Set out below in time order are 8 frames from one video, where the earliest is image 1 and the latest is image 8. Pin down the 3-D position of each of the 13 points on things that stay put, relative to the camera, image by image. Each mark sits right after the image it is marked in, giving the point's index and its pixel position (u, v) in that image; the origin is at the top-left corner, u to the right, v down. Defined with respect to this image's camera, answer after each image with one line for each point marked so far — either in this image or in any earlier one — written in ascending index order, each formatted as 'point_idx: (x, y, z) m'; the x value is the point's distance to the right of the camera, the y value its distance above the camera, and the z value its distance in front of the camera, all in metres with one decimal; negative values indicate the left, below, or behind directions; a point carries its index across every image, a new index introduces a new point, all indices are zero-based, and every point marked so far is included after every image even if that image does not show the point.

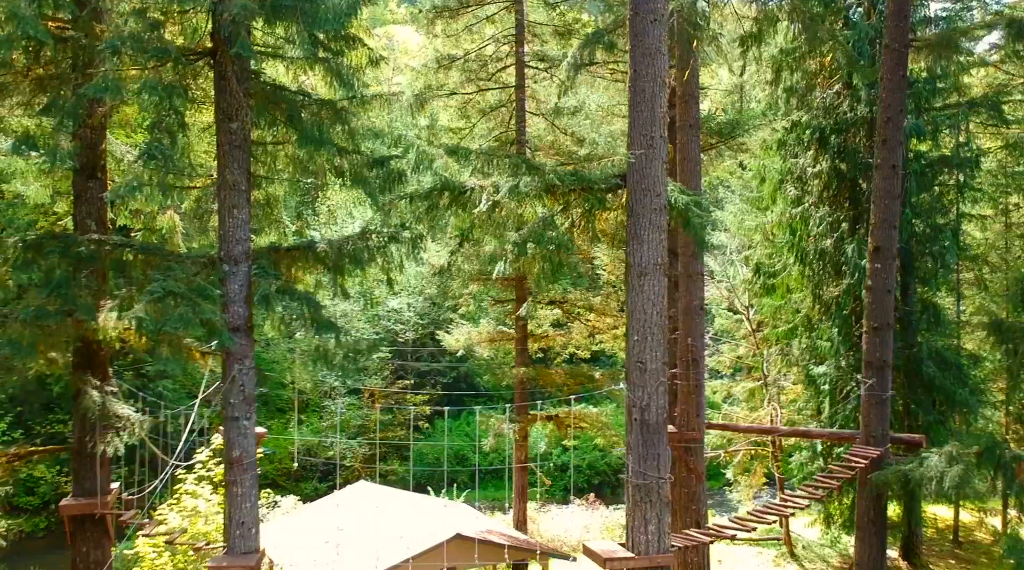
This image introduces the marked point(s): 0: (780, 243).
0: (+4.7, +0.7, +16.2) m
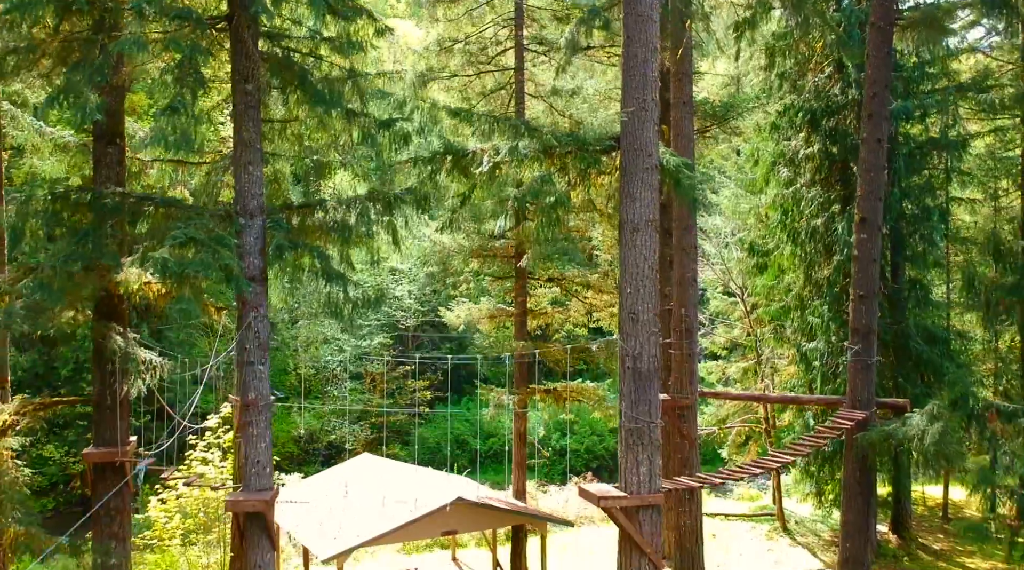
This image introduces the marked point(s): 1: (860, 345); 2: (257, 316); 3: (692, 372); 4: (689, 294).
0: (+4.6, +1.1, +16.6) m
1: (+4.1, -0.7, +10.9) m
2: (-2.0, -0.2, +7.5) m
3: (+2.3, -1.1, +11.9) m
4: (+2.3, -0.1, +12.0) m
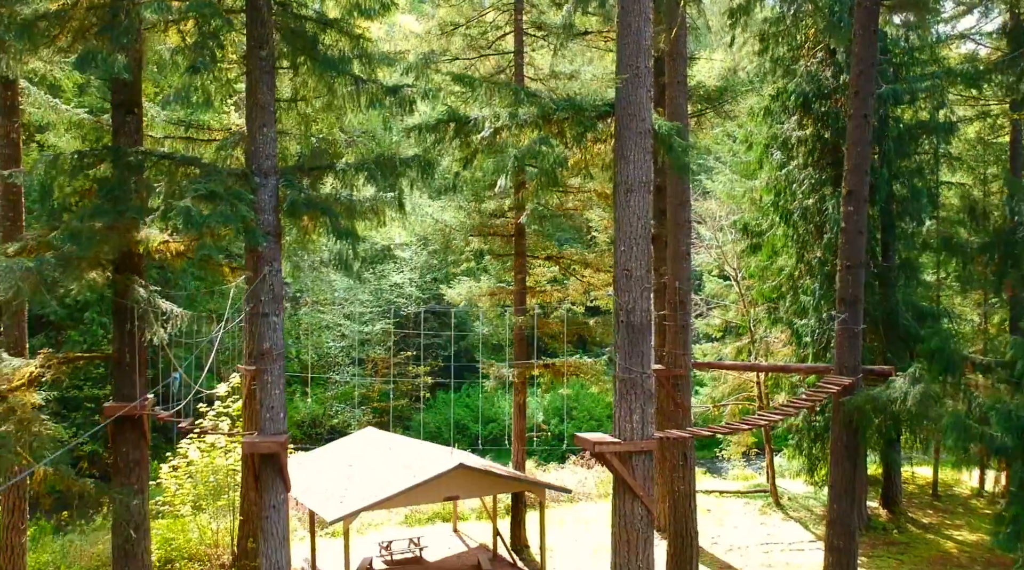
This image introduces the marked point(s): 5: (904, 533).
0: (+4.6, +1.5, +17.0) m
1: (+4.1, -0.3, +11.3) m
2: (-2.0, +0.2, +7.9) m
3: (+2.3, -0.8, +12.3) m
4: (+2.3, +0.2, +12.4) m
5: (+6.8, -4.3, +16.2) m
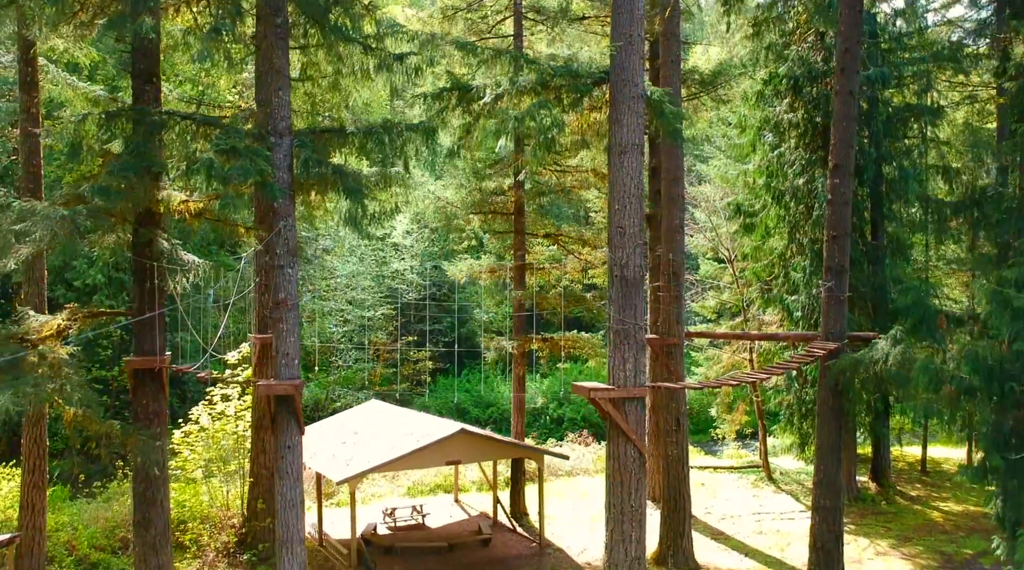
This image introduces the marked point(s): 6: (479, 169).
0: (+4.6, +1.8, +17.5) m
1: (+4.1, +0.1, +11.8) m
2: (-2.0, +0.5, +8.3) m
3: (+2.3, -0.4, +12.8) m
4: (+2.3, +0.6, +12.9) m
5: (+6.8, -3.9, +16.6) m
6: (-0.5, +1.8, +14.6) m
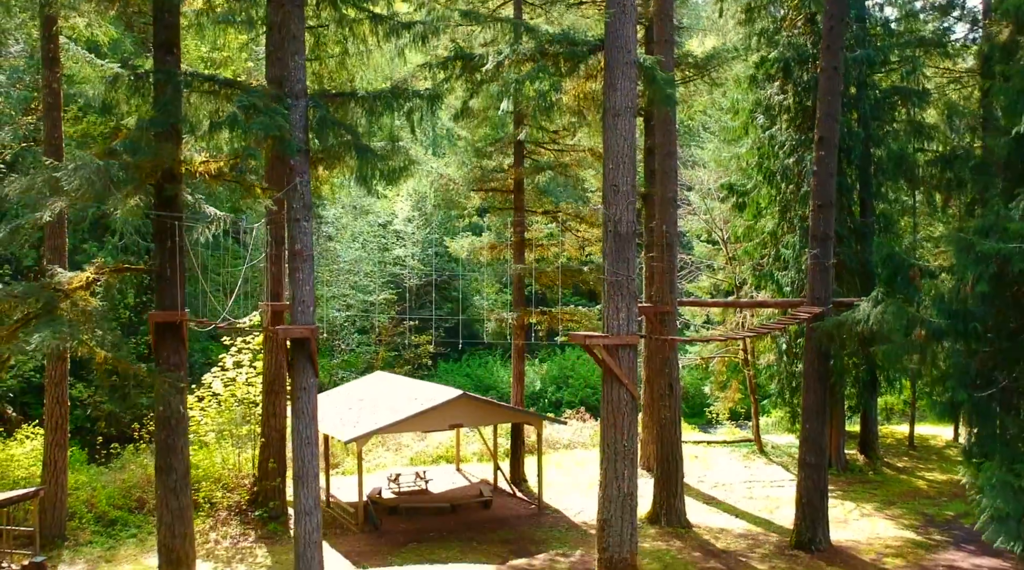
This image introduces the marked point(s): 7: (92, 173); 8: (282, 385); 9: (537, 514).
0: (+4.6, +2.3, +18.1) m
1: (+4.1, +0.5, +12.3) m
2: (-2.0, +1.0, +8.9) m
3: (+2.3, +0.1, +13.3) m
4: (+2.3, +1.1, +13.4) m
5: (+6.8, -3.5, +17.2) m
6: (-0.5, +2.2, +15.2) m
7: (-3.7, +1.0, +8.3) m
8: (-3.2, -1.4, +12.9) m
9: (+0.4, -3.4, +13.9) m
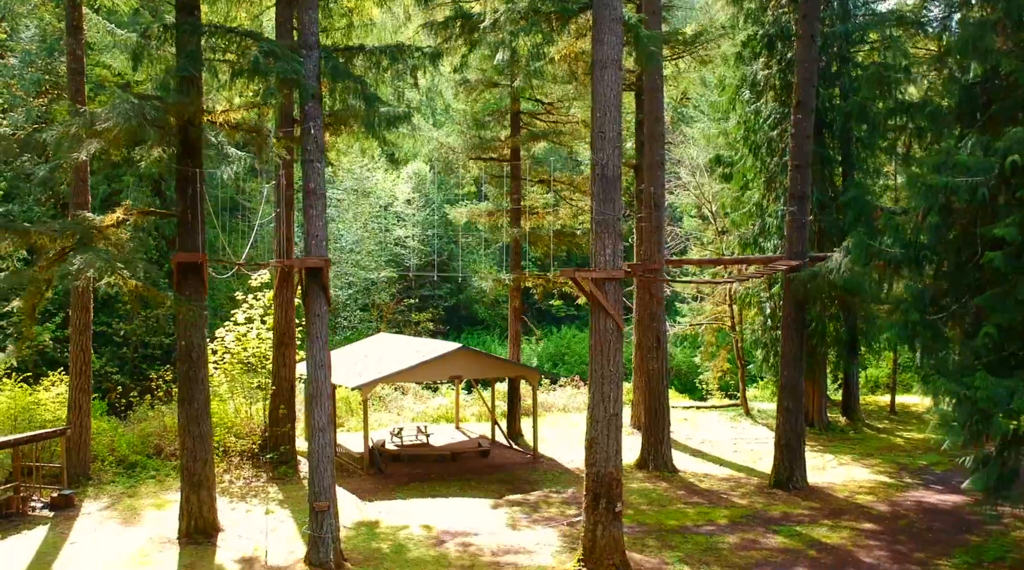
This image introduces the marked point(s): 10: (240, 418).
0: (+4.6, +2.9, +18.9) m
1: (+4.0, +1.1, +13.1) m
2: (-2.0, +1.6, +9.7) m
3: (+2.2, +0.7, +14.1) m
4: (+2.2, +1.7, +14.2) m
5: (+6.7, -2.9, +18.0) m
6: (-0.6, +2.9, +16.0) m
7: (-3.7, +1.7, +9.1) m
8: (-3.2, -0.8, +13.7) m
9: (+0.3, -2.8, +14.7) m
10: (-4.2, -2.1, +14.4) m
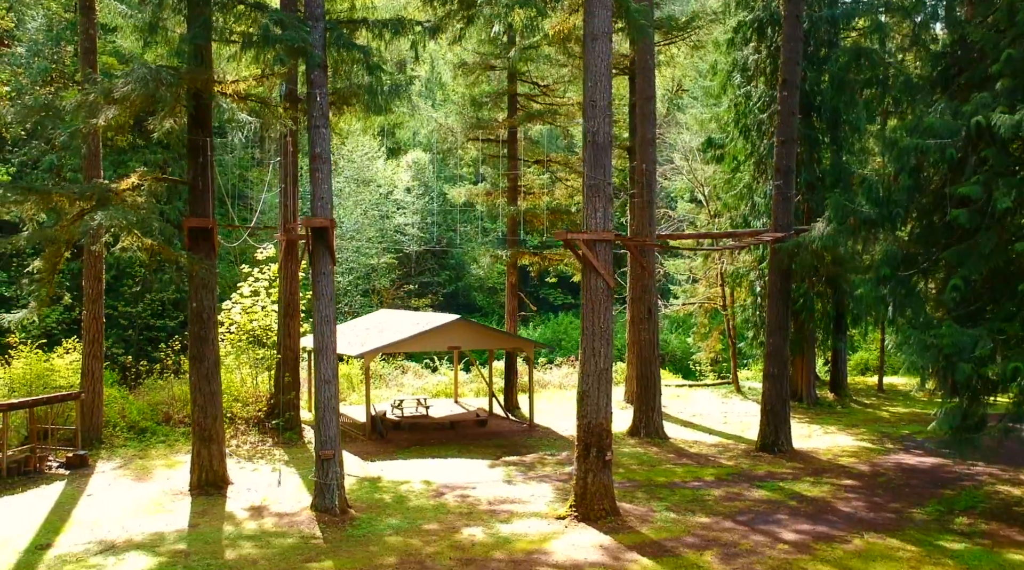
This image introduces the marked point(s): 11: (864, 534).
0: (+4.5, +3.3, +19.4) m
1: (+4.0, +1.5, +13.6) m
2: (-2.1, +2.0, +10.2) m
3: (+2.2, +1.1, +14.7) m
4: (+2.2, +2.1, +14.8) m
5: (+6.7, -2.5, +18.5) m
6: (-0.6, +3.3, +16.5) m
7: (-3.8, +2.1, +9.6) m
8: (-3.3, -0.3, +14.2) m
9: (+0.3, -2.4, +15.2) m
10: (-4.3, -1.6, +15.0) m
11: (+3.6, -2.5, +9.4) m
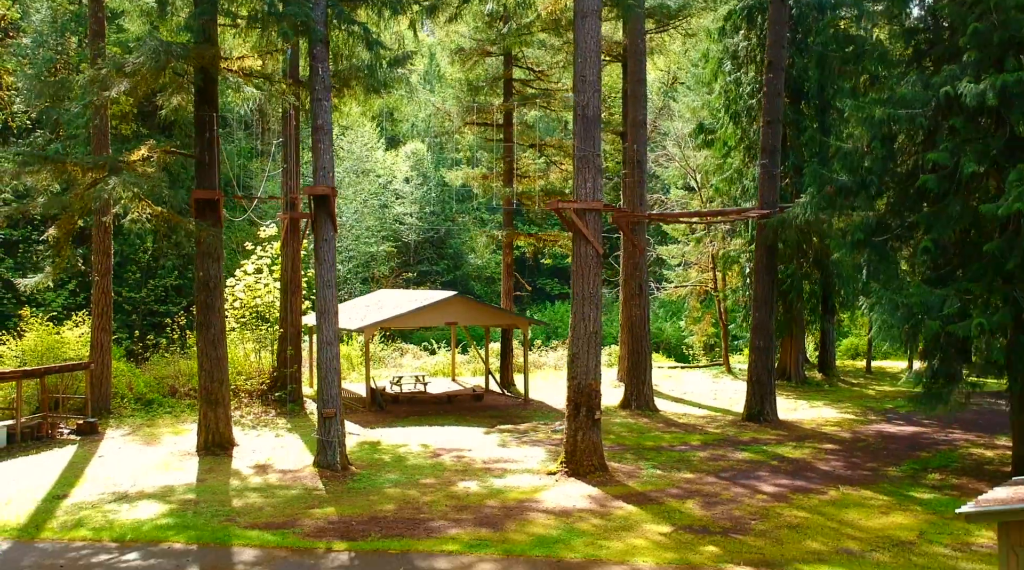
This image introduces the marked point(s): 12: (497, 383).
0: (+4.4, +3.7, +19.9) m
1: (+3.9, +1.9, +14.1) m
2: (-2.2, +2.4, +10.7) m
3: (+2.1, +1.5, +15.1) m
4: (+2.1, +2.5, +15.2) m
5: (+6.6, -2.1, +19.0) m
6: (-0.7, +3.7, +17.0) m
7: (-3.9, +2.5, +10.0) m
8: (-3.4, 0.0, +14.7) m
9: (+0.2, -2.0, +15.7) m
10: (-4.3, -1.3, +15.4) m
11: (+3.5, -2.1, +9.9) m
12: (-0.3, -1.8, +17.2) m
